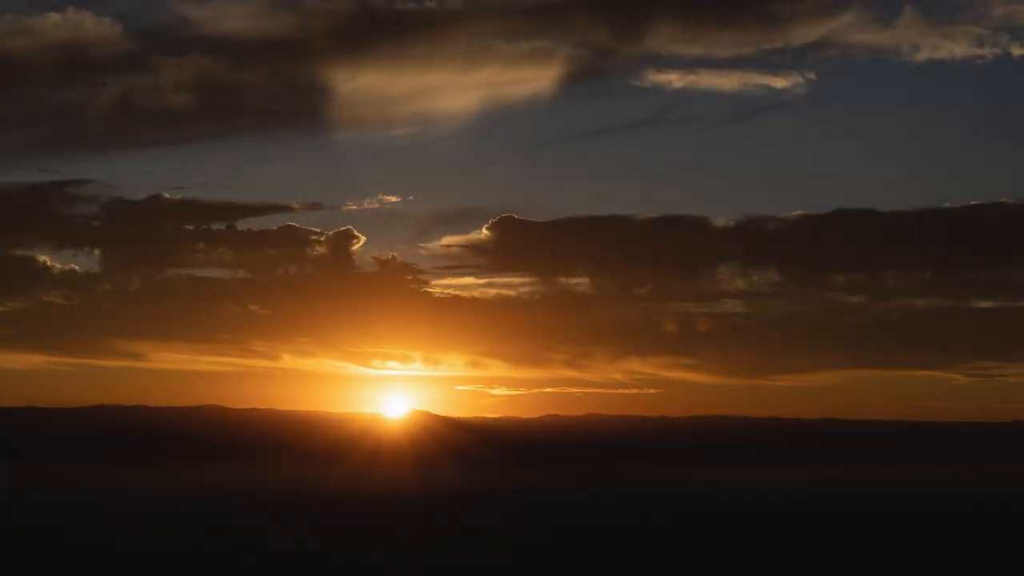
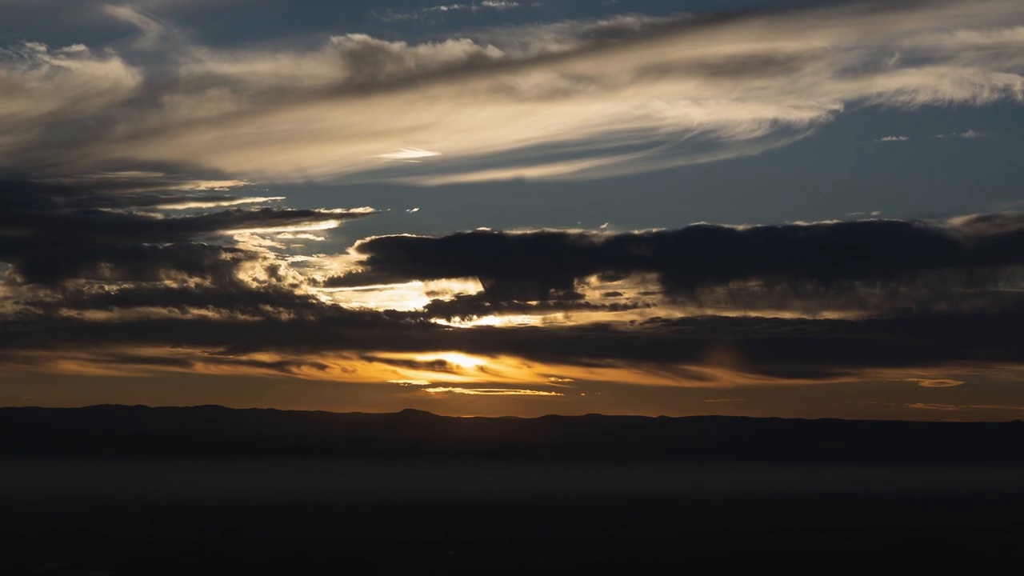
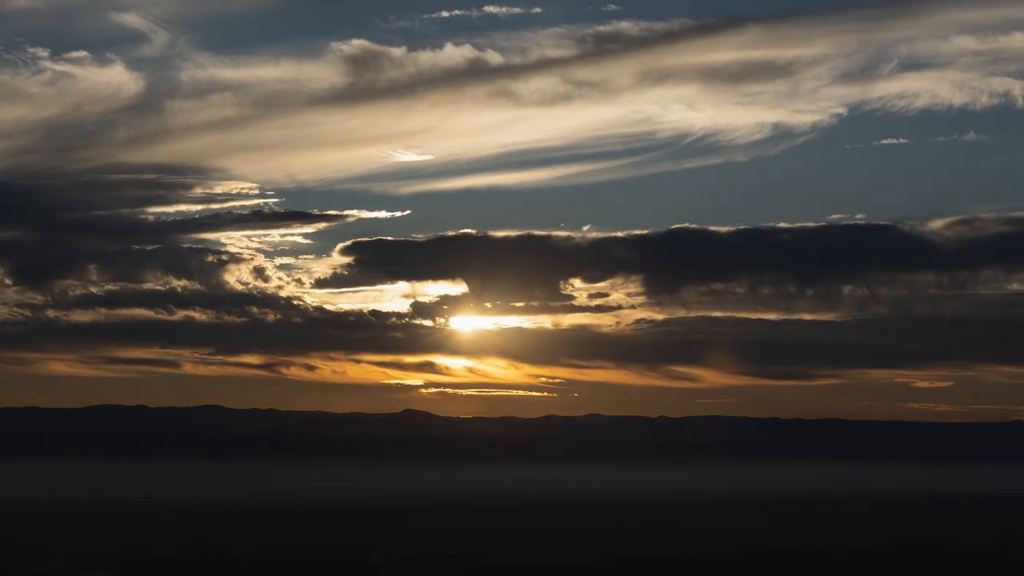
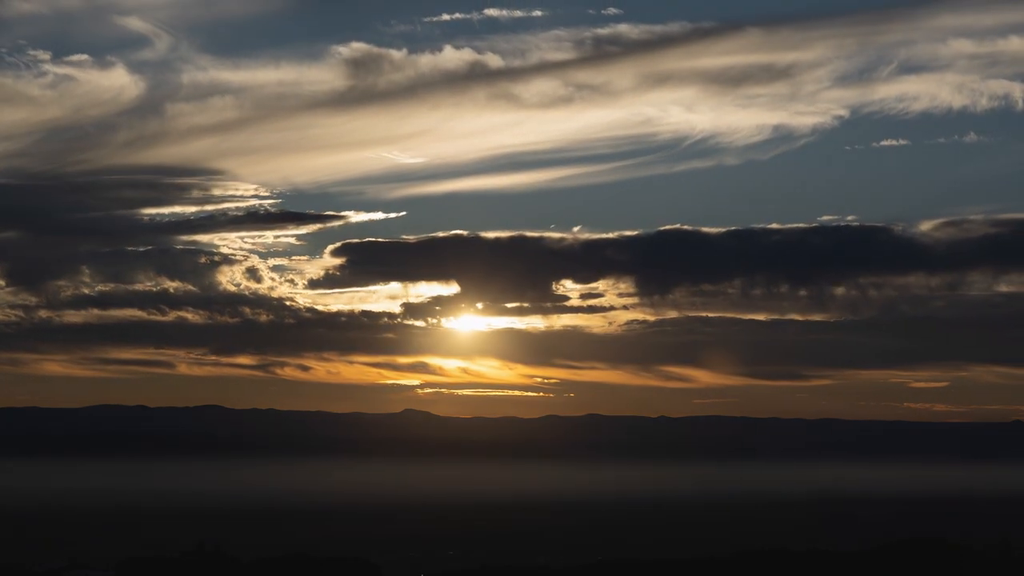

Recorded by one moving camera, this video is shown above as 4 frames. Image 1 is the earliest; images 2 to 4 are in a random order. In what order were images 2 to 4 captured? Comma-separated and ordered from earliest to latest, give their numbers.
2, 3, 4
